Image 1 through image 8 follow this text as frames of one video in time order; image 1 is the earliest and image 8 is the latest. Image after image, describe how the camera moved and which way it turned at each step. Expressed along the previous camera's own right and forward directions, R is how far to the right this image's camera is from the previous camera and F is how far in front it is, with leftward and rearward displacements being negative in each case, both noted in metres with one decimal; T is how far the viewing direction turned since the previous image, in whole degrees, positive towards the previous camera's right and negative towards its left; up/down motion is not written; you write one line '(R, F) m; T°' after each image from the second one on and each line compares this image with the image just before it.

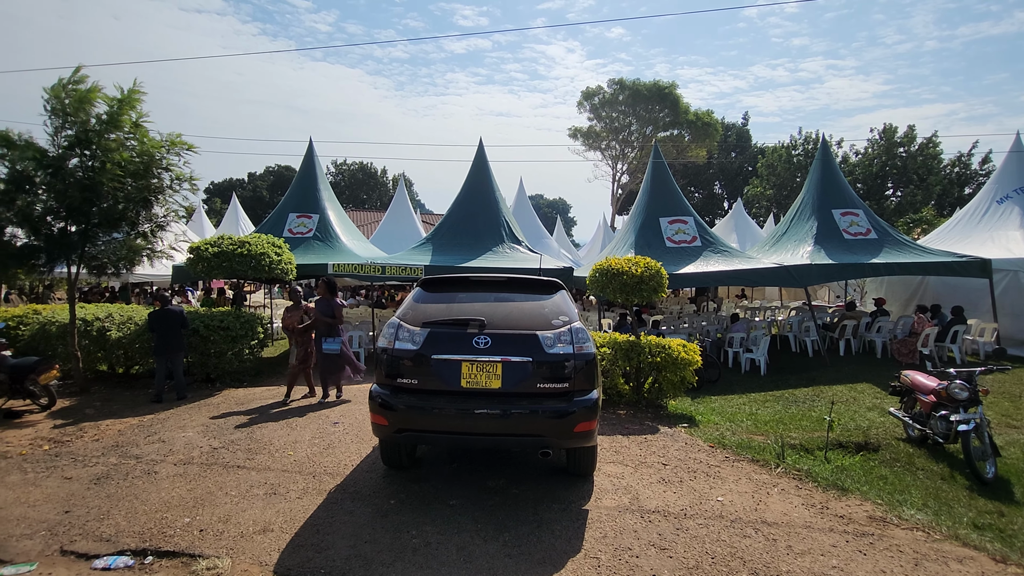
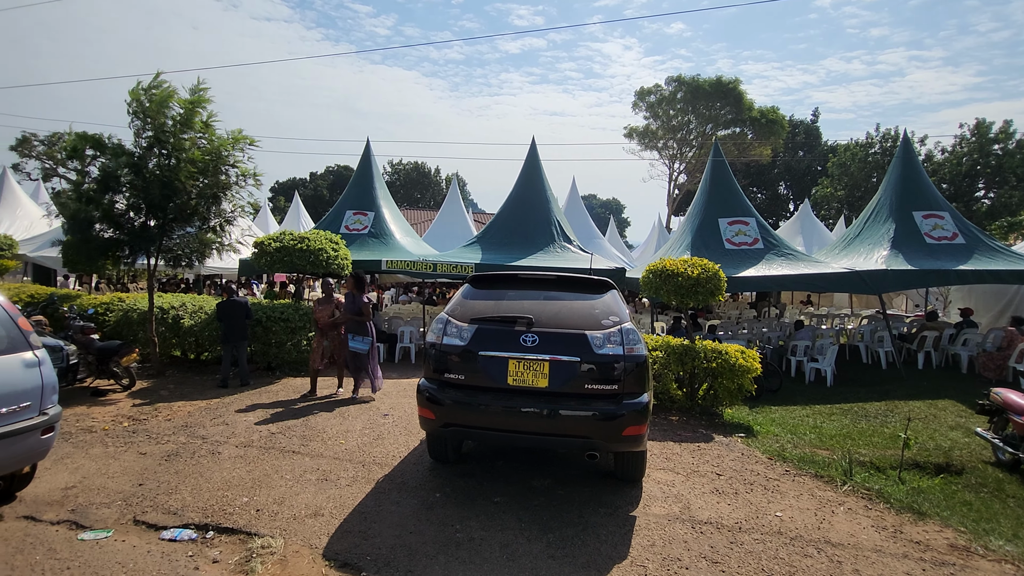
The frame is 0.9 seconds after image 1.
(0.0, 0.0) m; -6°
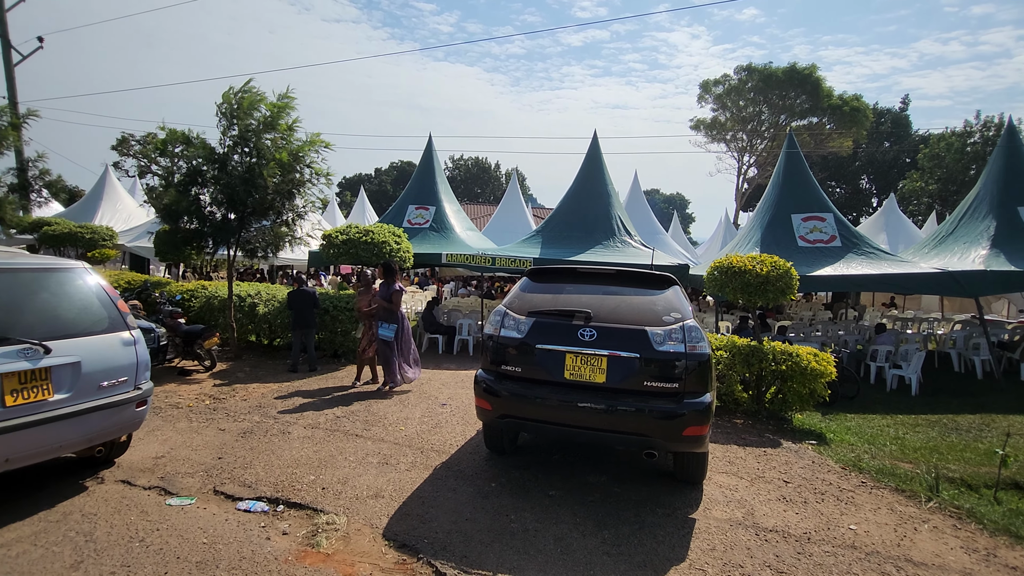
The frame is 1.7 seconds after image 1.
(0.0, 0.0) m; -6°
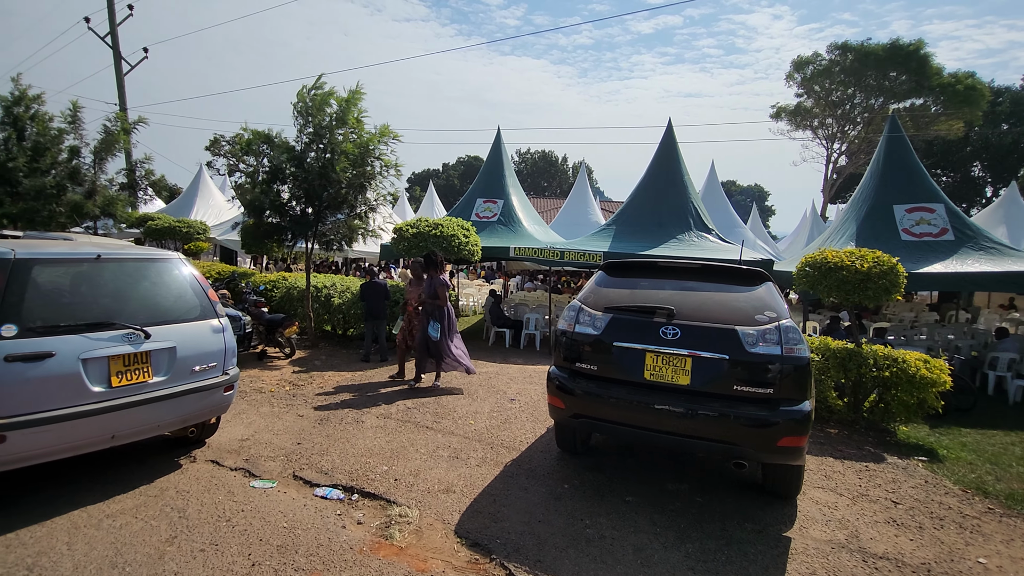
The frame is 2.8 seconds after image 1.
(-0.1, +0.1) m; -7°
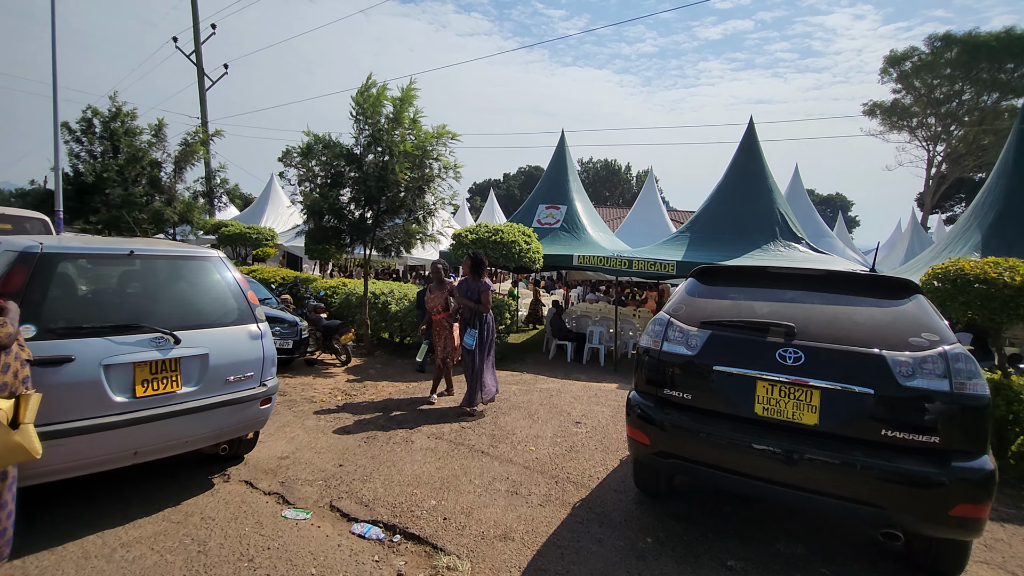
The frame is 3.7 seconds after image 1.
(-0.1, +0.6) m; -6°
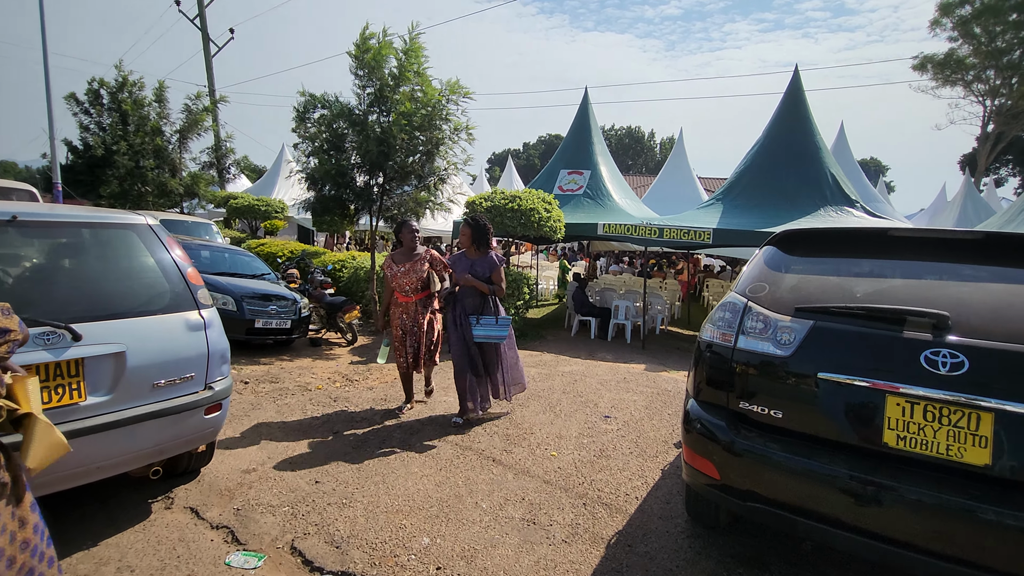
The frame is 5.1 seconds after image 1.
(0.0, +0.9) m; -2°
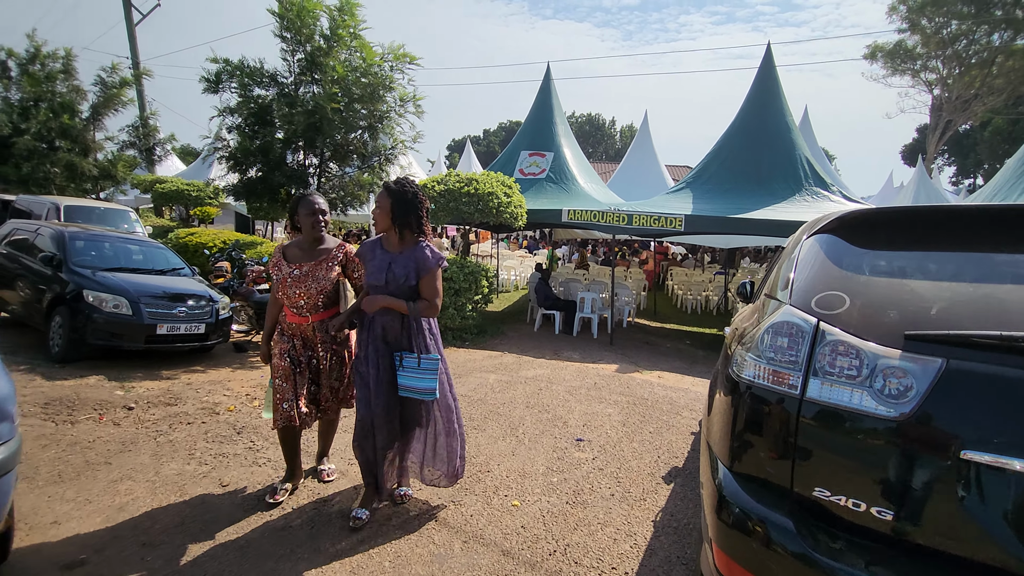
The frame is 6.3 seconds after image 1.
(+0.1, +1.0) m; +4°
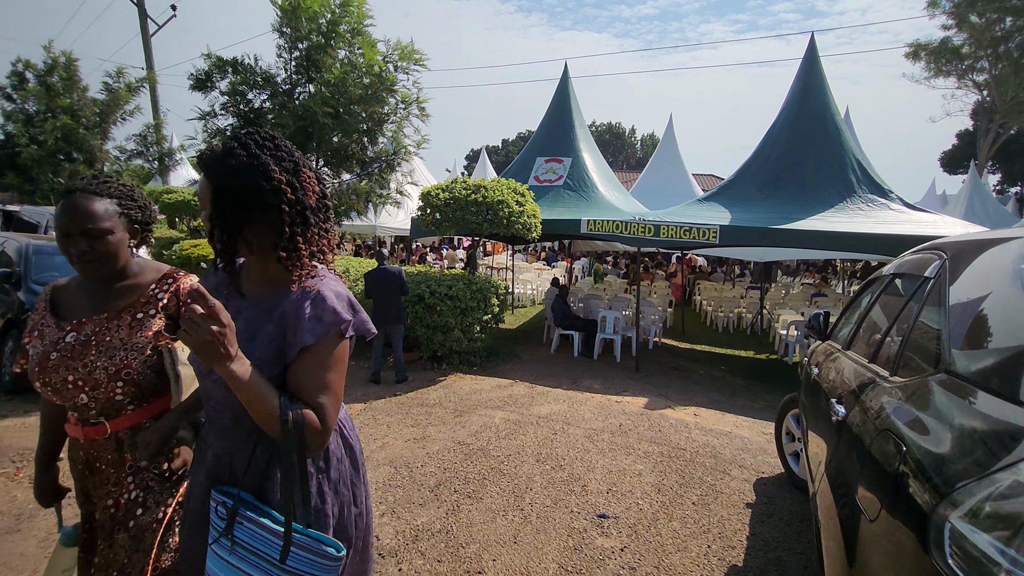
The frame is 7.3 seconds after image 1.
(+0.1, +0.9) m; -2°
